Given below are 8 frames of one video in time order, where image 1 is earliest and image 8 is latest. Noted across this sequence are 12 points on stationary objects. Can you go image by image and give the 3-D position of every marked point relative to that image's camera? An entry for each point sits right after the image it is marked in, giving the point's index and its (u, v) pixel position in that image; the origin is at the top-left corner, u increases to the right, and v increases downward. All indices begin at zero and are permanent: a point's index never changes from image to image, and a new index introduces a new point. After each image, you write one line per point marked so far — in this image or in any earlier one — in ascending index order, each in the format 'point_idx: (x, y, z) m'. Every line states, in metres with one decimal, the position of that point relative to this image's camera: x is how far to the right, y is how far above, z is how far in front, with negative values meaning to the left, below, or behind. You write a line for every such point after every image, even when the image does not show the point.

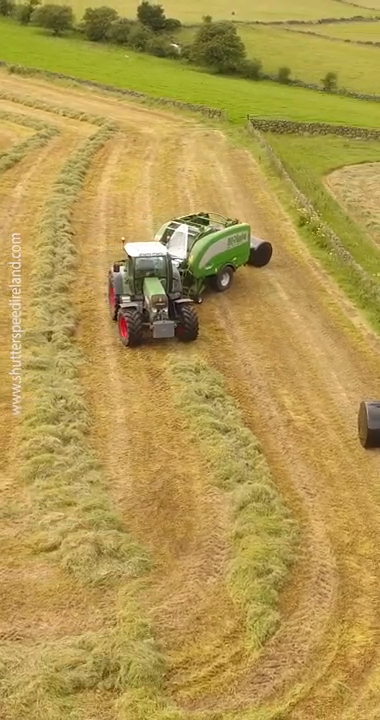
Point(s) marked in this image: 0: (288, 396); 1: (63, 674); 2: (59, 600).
0: (+1.5, -0.6, +13.2) m
1: (-1.1, -2.7, +7.4) m
2: (-1.3, -2.4, +8.6) m
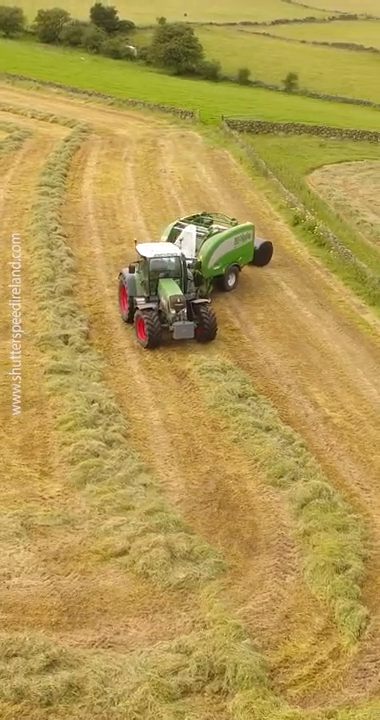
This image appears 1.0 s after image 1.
0: (+2.0, -0.5, +13.3) m
1: (-0.2, -2.7, +7.4) m
2: (-0.5, -2.4, +8.5) m
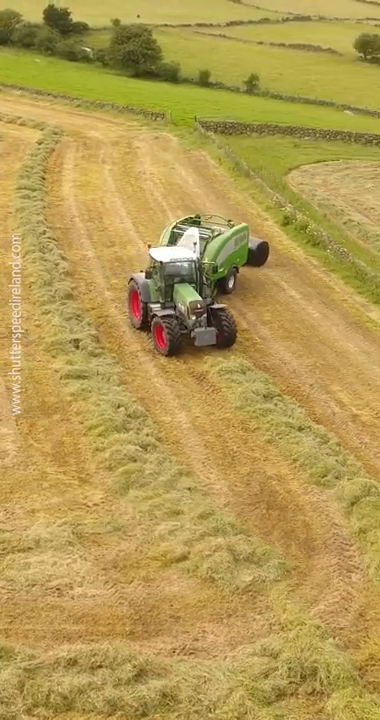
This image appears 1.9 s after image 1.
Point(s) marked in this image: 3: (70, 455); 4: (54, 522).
0: (+2.3, -0.5, +13.4) m
1: (+0.6, -2.7, +7.3) m
2: (+0.2, -2.4, +8.4) m
3: (-1.6, -1.3, +12.0) m
4: (-1.6, -1.9, +10.2) m
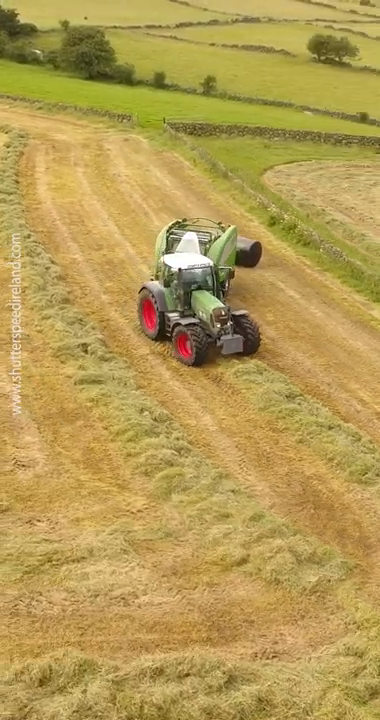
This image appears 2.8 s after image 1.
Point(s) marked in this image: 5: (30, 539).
0: (+2.7, -0.5, +13.5) m
1: (+1.4, -2.7, +7.3) m
2: (+0.9, -2.4, +8.4) m
3: (-1.2, -1.4, +11.8) m
4: (-1.0, -2.0, +10.0) m
5: (-1.8, -2.1, +10.0) m
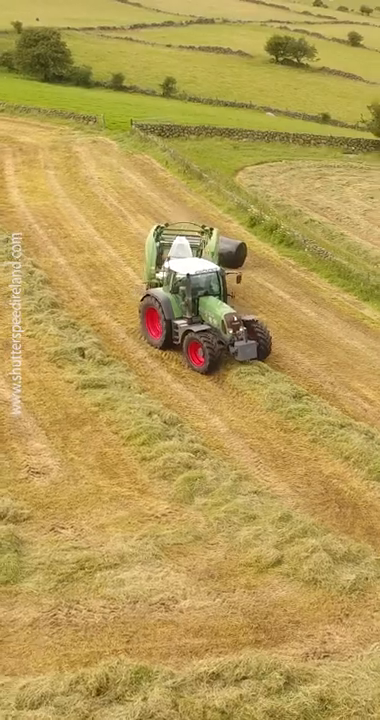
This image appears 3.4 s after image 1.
0: (+2.7, -0.5, +13.6) m
1: (+1.9, -2.7, +7.4) m
2: (+1.3, -2.4, +8.4) m
3: (-1.0, -1.4, +11.7) m
4: (-0.7, -2.0, +9.9) m
5: (-1.5, -2.1, +9.8) m
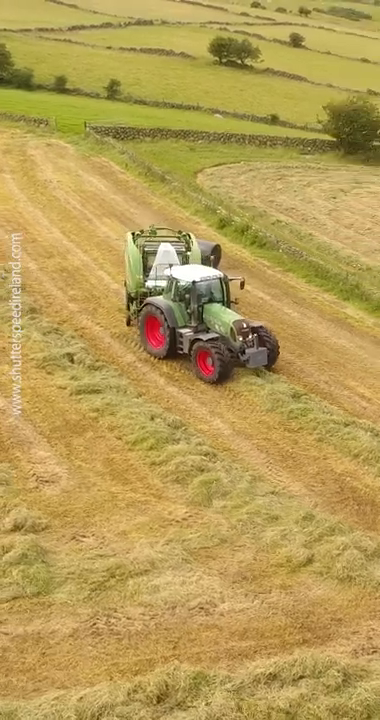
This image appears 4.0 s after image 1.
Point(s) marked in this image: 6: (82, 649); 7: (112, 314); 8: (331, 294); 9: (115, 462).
0: (+2.7, -0.4, +13.8) m
1: (+2.3, -2.7, +7.5) m
2: (+1.8, -2.4, +8.5) m
3: (-0.8, -1.5, +11.7) m
4: (-0.4, -2.1, +9.9) m
5: (-1.2, -2.2, +9.8) m
6: (-1.0, -2.7, +8.2) m
7: (-1.6, +1.0, +18.2) m
8: (+2.9, +1.3, +17.9) m
9: (-1.0, -1.4, +12.0) m
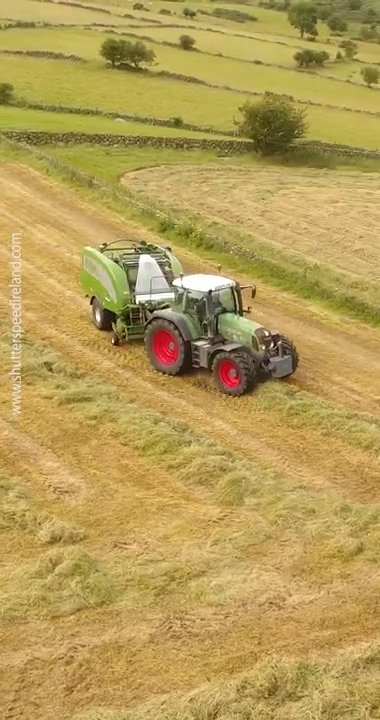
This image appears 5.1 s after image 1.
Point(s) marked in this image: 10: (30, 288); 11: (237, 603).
0: (+2.6, -0.3, +14.3) m
1: (+3.2, -2.6, +8.1) m
2: (+2.5, -2.4, +9.0) m
3: (-0.6, -1.6, +11.7) m
4: (+0.2, -2.1, +10.0) m
5: (-0.6, -2.3, +9.8) m
6: (-0.2, -2.8, +8.3) m
7: (-2.4, +0.8, +18.1) m
8: (+2.1, +1.4, +18.4) m
9: (-0.8, -1.5, +12.1) m
10: (-3.6, +1.6, +19.8) m
11: (+0.5, -2.5, +8.9) m
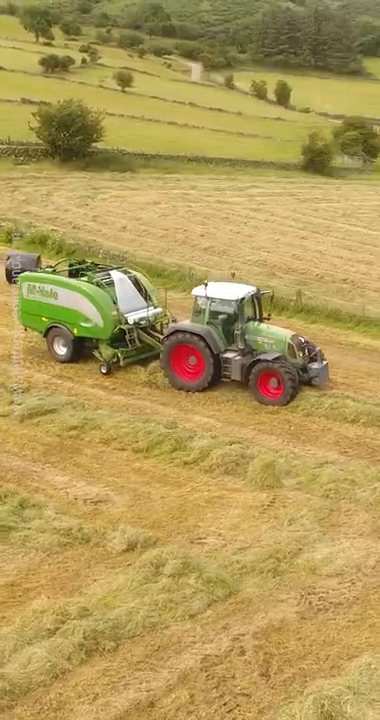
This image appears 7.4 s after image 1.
0: (+1.8, -0.1, +15.5) m
1: (+4.6, -2.1, +9.8) m
2: (+3.6, -2.0, +10.4) m
3: (-0.2, -1.6, +12.0) m
4: (+1.1, -2.0, +10.6) m
5: (+0.5, -2.2, +10.1) m
6: (+1.4, -2.7, +8.9) m
7: (-4.3, +0.5, +17.3) m
8: (-0.2, +1.5, +19.1) m
9: (-0.6, -1.5, +12.2) m
10: (-6.1, +1.1, +18.5) m
11: (+1.8, -2.3, +9.7) m
